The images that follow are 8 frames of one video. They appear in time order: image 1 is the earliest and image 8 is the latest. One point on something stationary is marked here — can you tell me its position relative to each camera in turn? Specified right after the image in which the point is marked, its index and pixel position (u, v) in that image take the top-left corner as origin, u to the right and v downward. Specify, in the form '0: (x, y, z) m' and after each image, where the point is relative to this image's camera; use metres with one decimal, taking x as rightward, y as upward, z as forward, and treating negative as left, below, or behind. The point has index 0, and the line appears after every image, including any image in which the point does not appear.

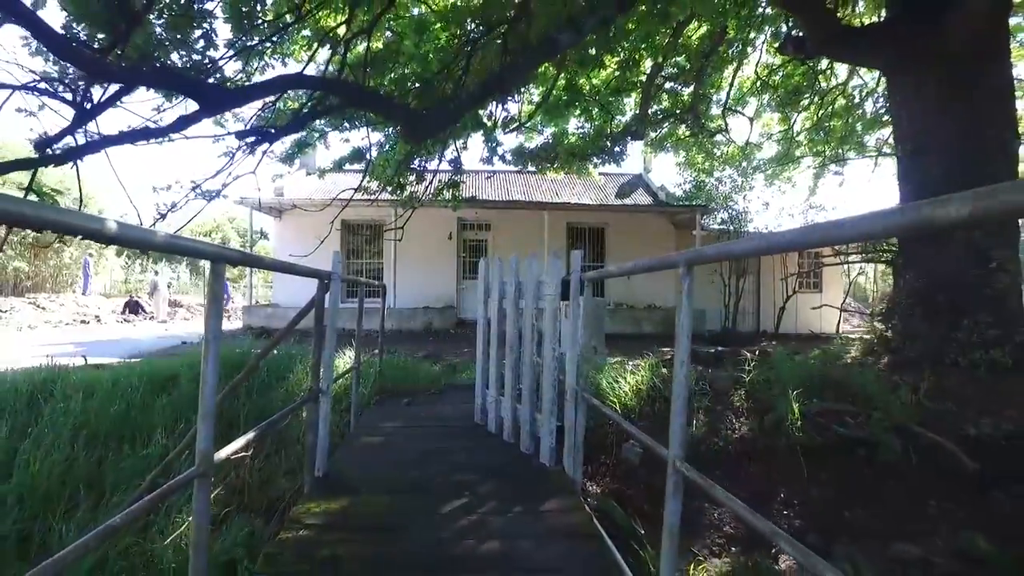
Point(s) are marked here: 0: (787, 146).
0: (+5.7, +3.2, +14.0) m
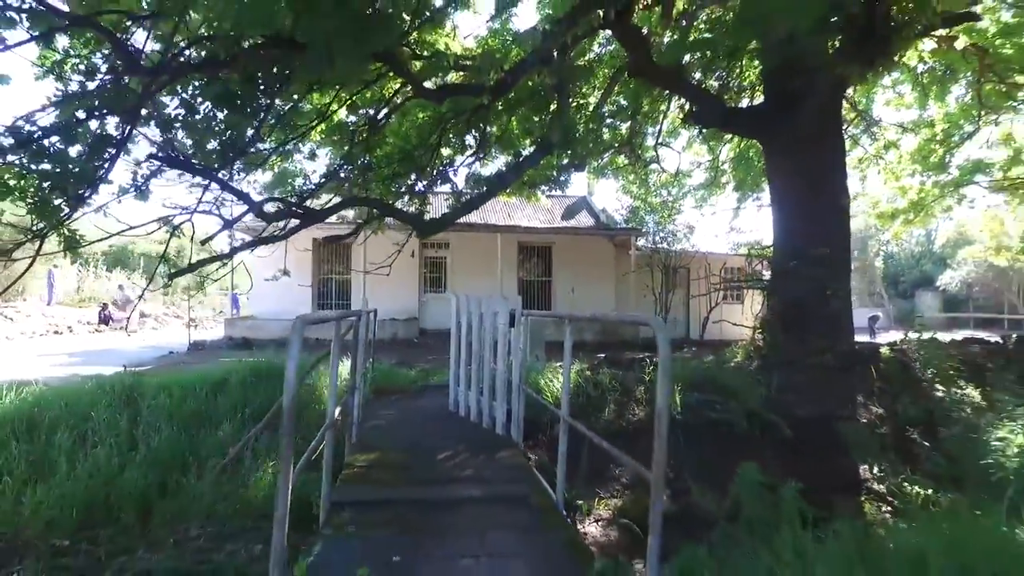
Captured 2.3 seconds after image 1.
0: (+4.7, +2.9, +16.5) m
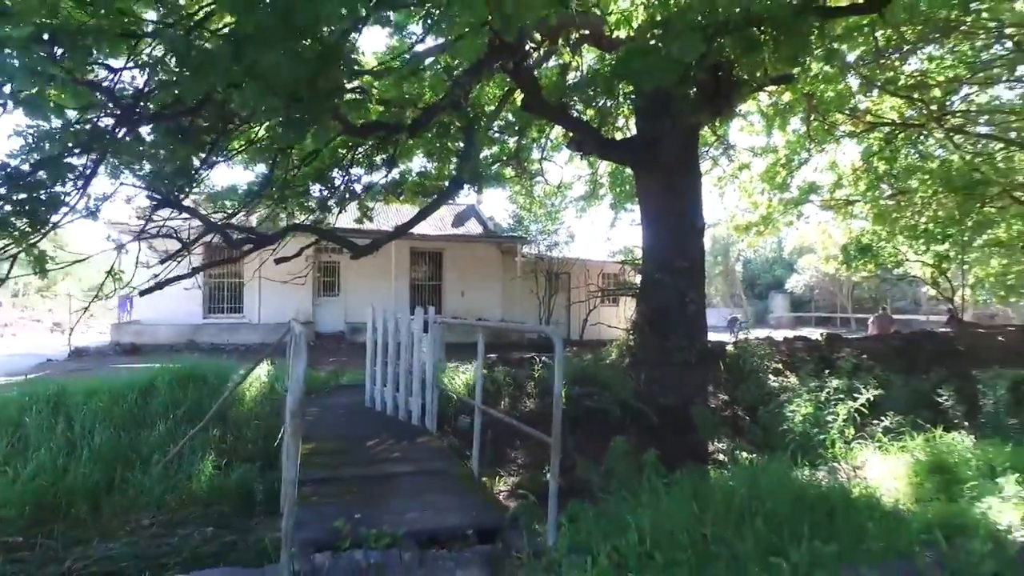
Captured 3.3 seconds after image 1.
0: (+2.0, +2.7, +18.2) m
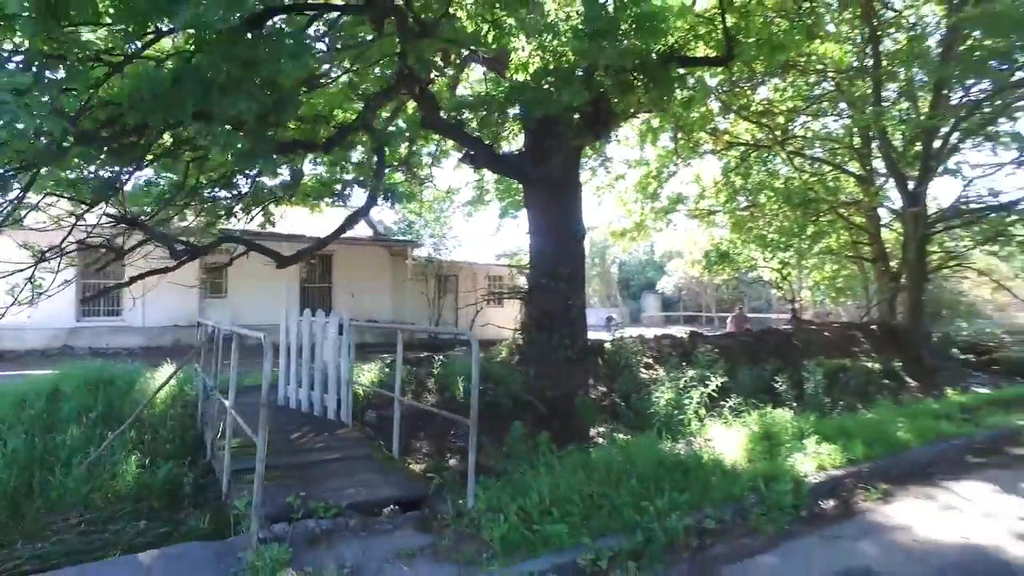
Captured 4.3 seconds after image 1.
0: (-0.9, +2.7, +19.2) m
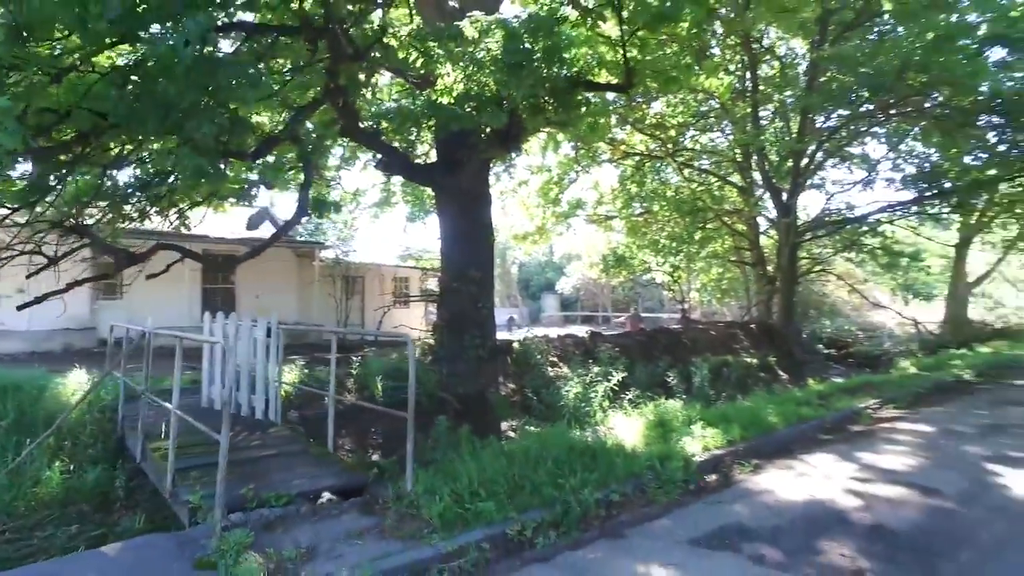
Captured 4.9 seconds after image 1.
0: (-3.5, +2.6, +19.6) m
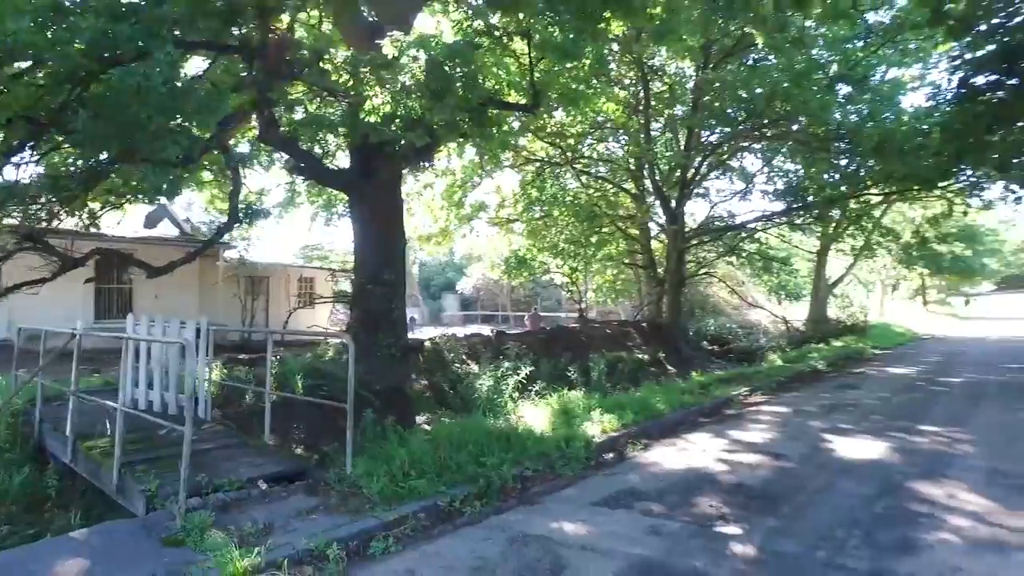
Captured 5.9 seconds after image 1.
0: (-6.1, +2.6, +19.7) m
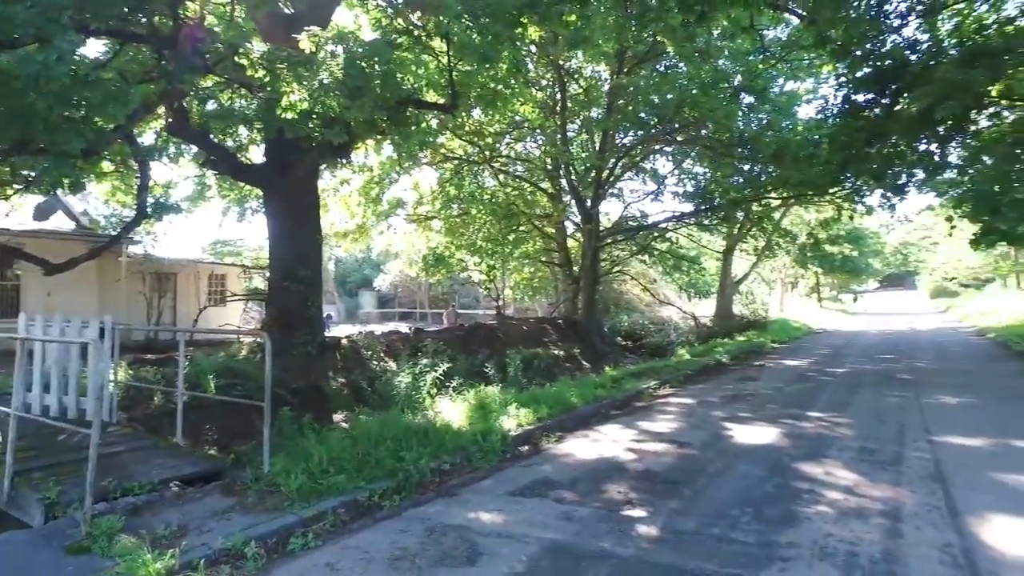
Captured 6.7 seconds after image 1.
0: (-8.4, +2.7, +19.0) m
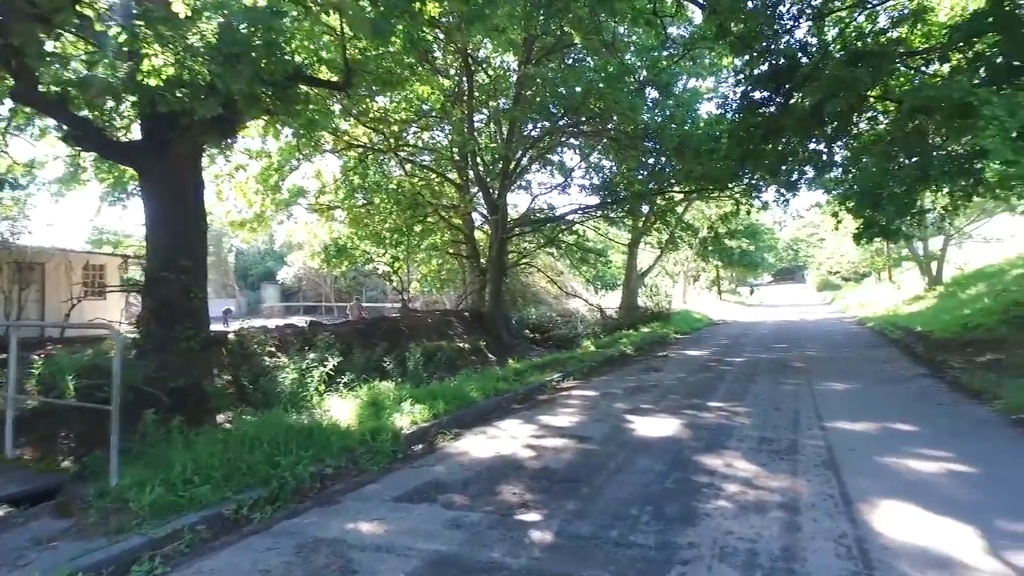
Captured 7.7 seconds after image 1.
0: (-10.8, +2.9, +17.3) m
